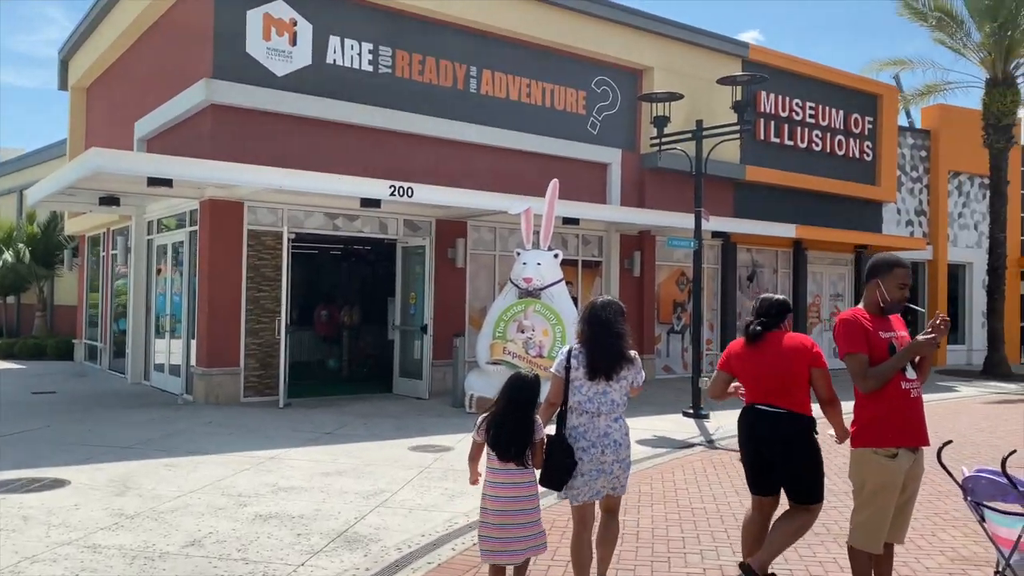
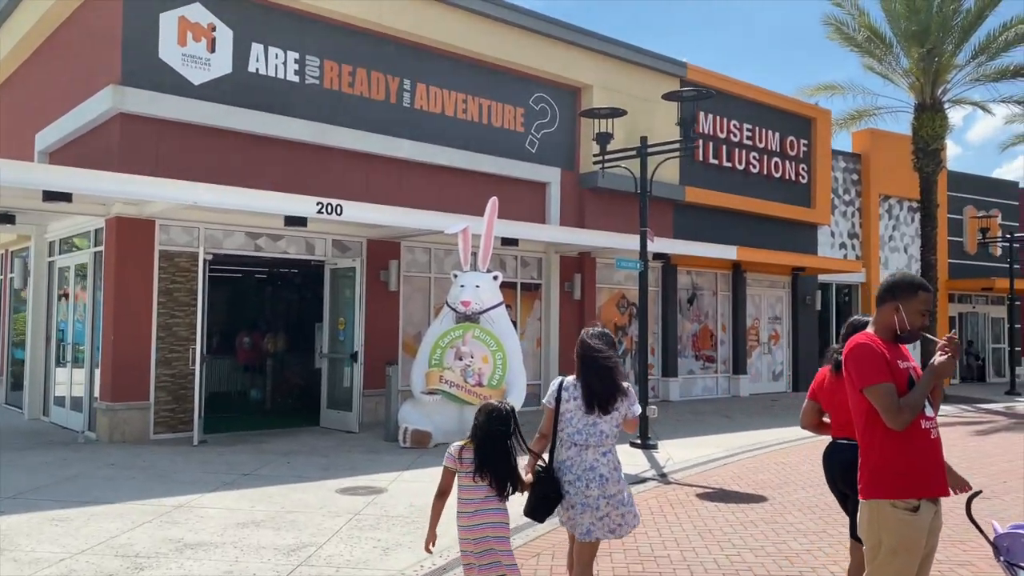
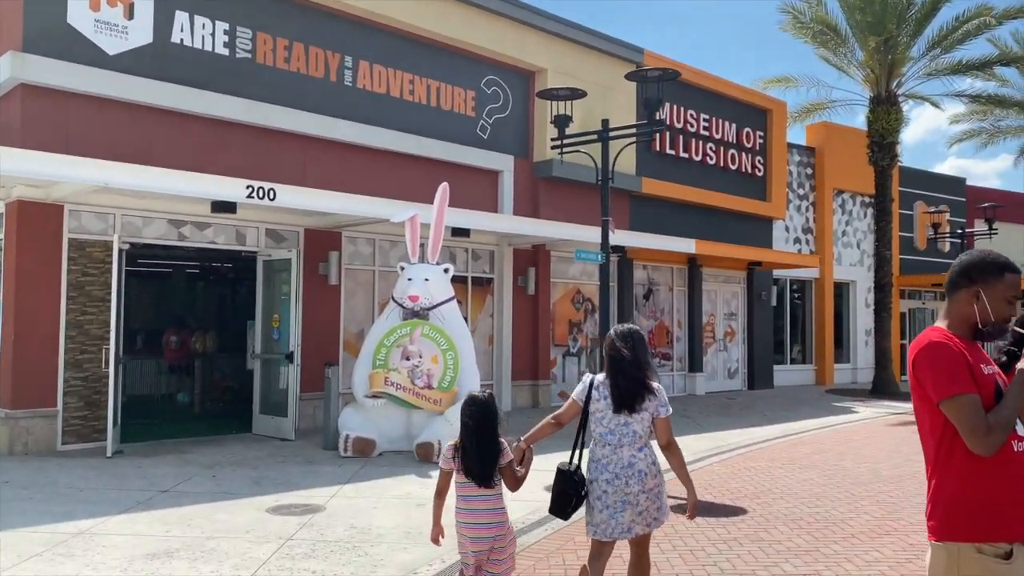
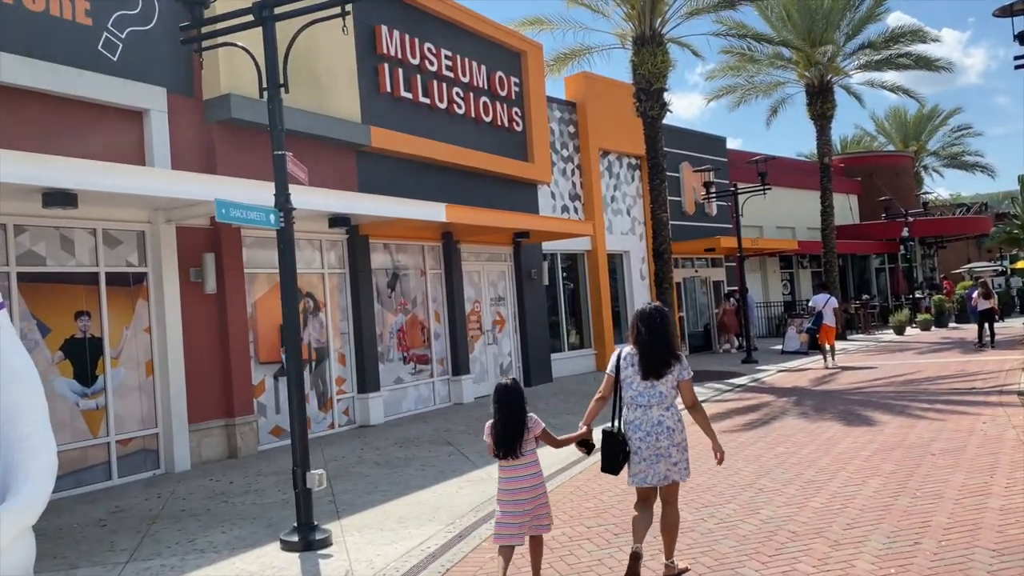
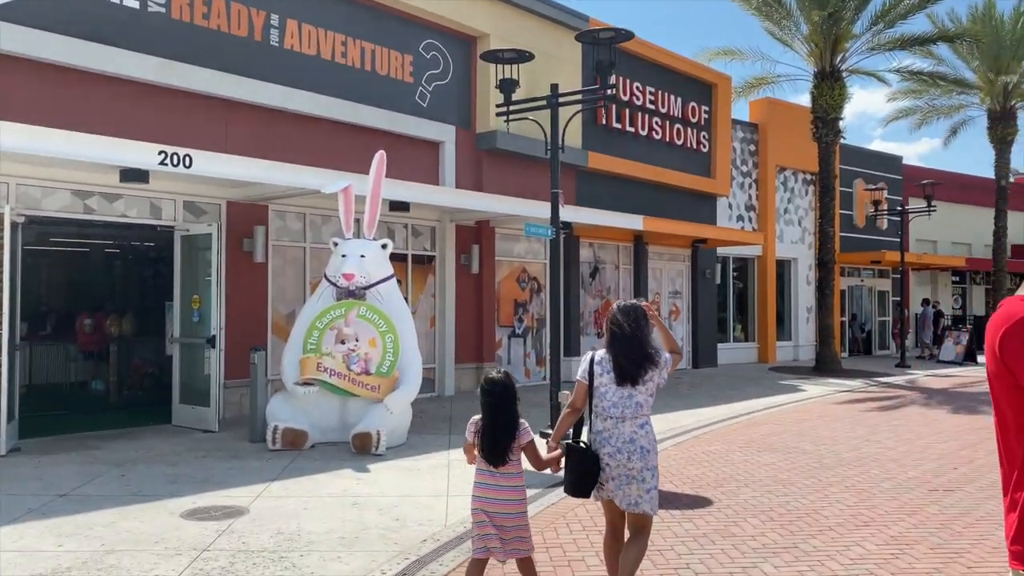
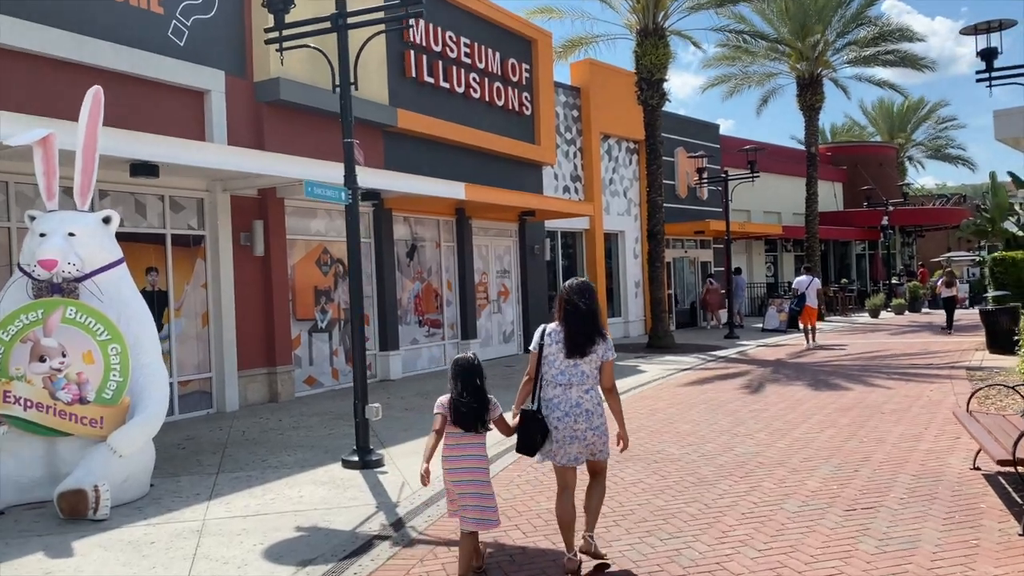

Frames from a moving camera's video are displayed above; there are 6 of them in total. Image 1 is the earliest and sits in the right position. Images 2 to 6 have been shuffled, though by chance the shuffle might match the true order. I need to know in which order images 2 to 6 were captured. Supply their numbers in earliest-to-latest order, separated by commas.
2, 3, 5, 6, 4
